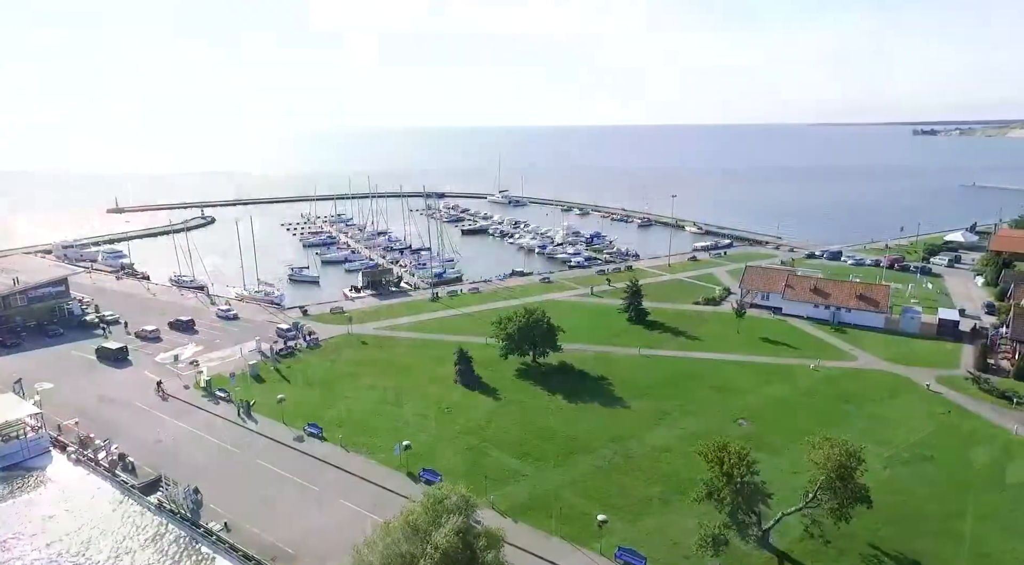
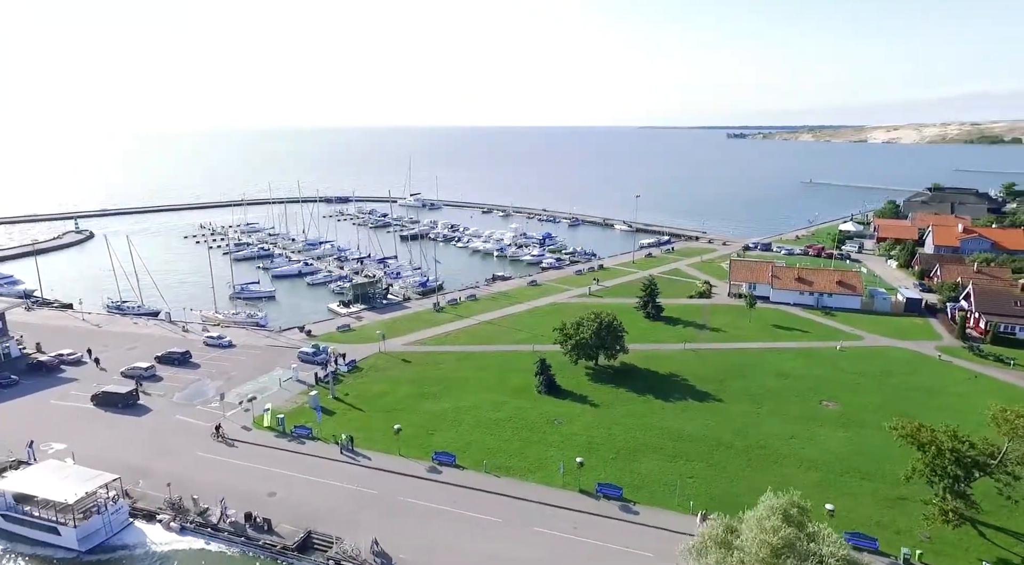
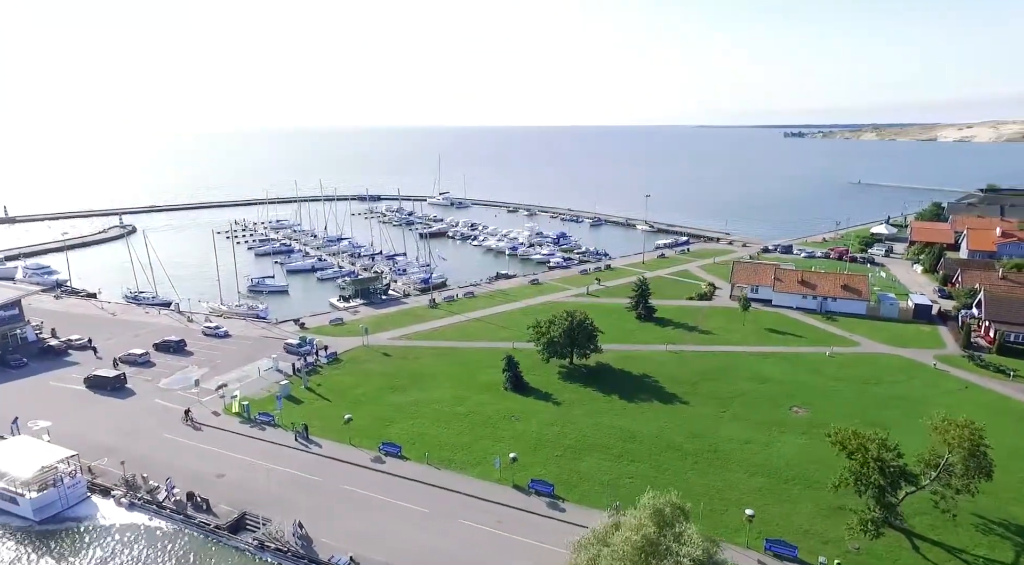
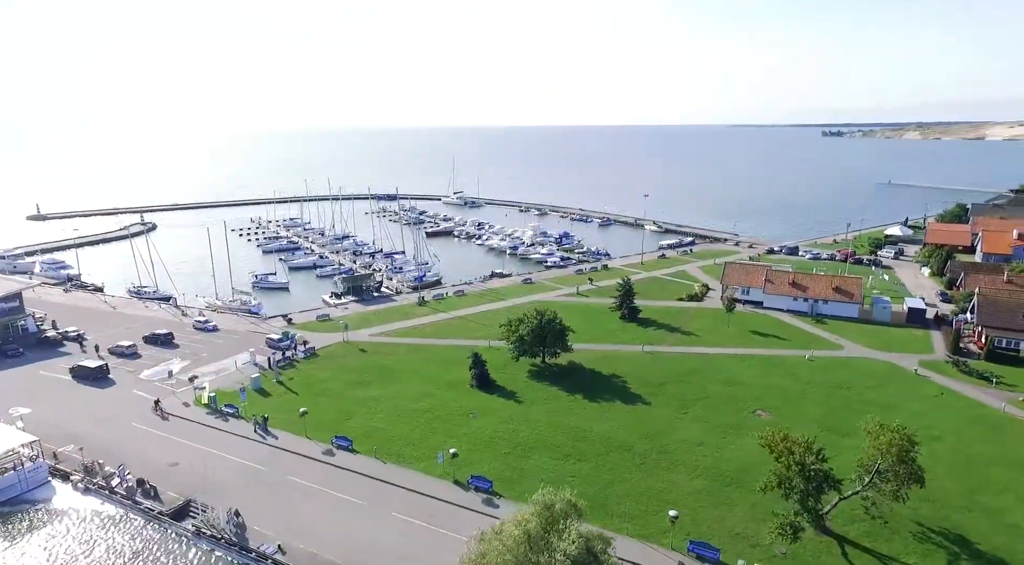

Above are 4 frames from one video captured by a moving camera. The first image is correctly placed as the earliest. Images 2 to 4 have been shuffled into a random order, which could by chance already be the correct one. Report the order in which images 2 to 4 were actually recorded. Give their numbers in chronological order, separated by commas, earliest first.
4, 3, 2
